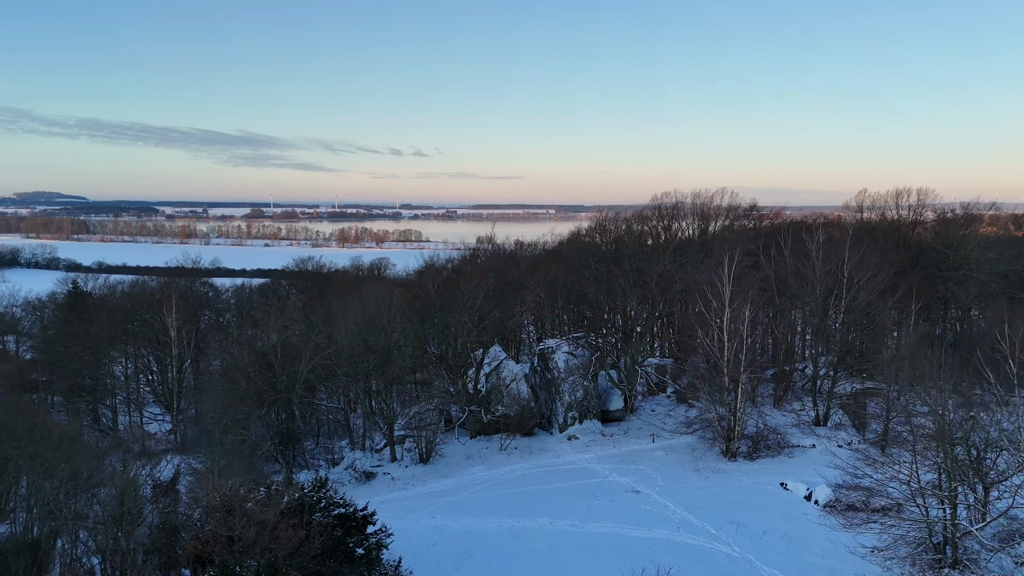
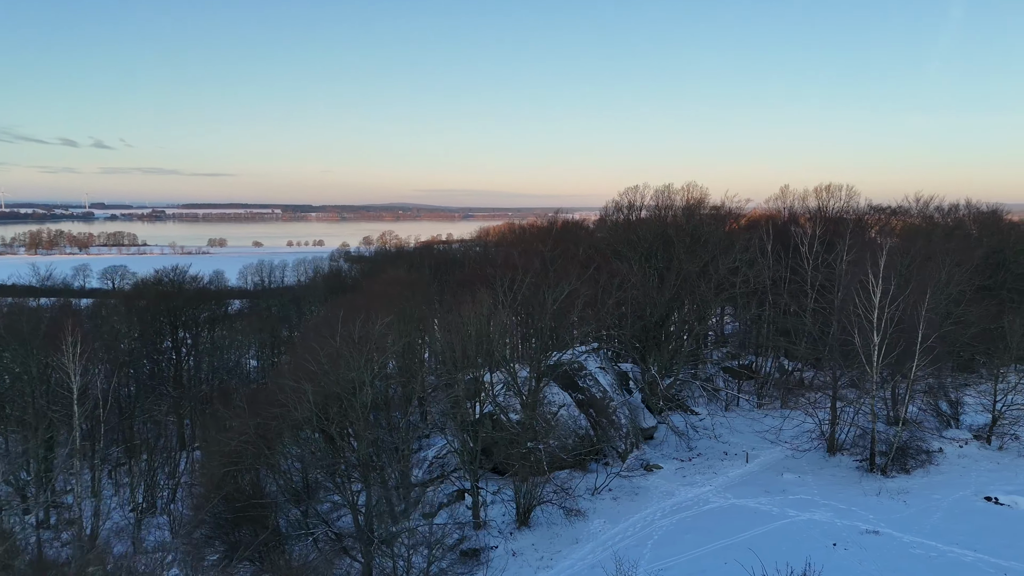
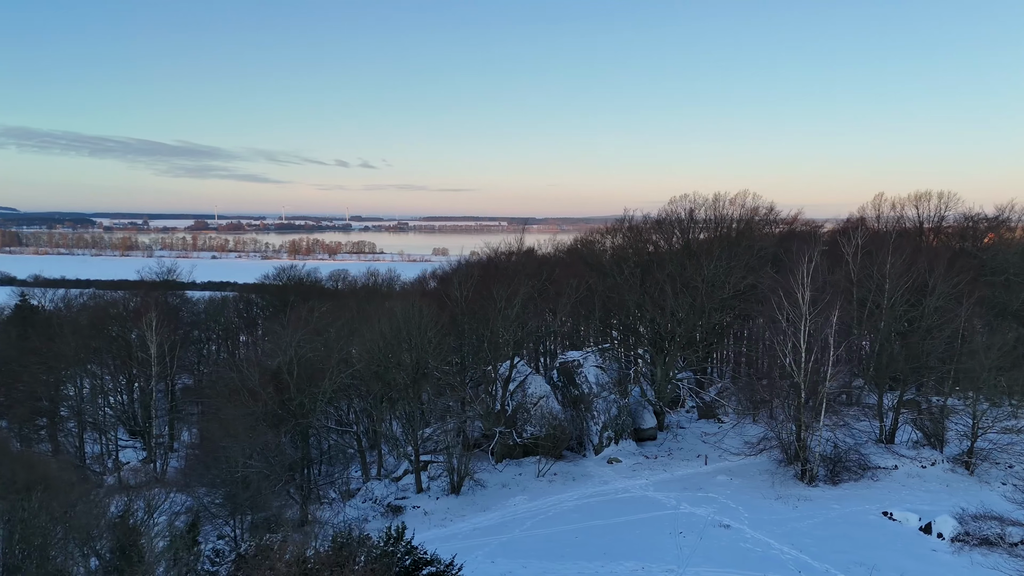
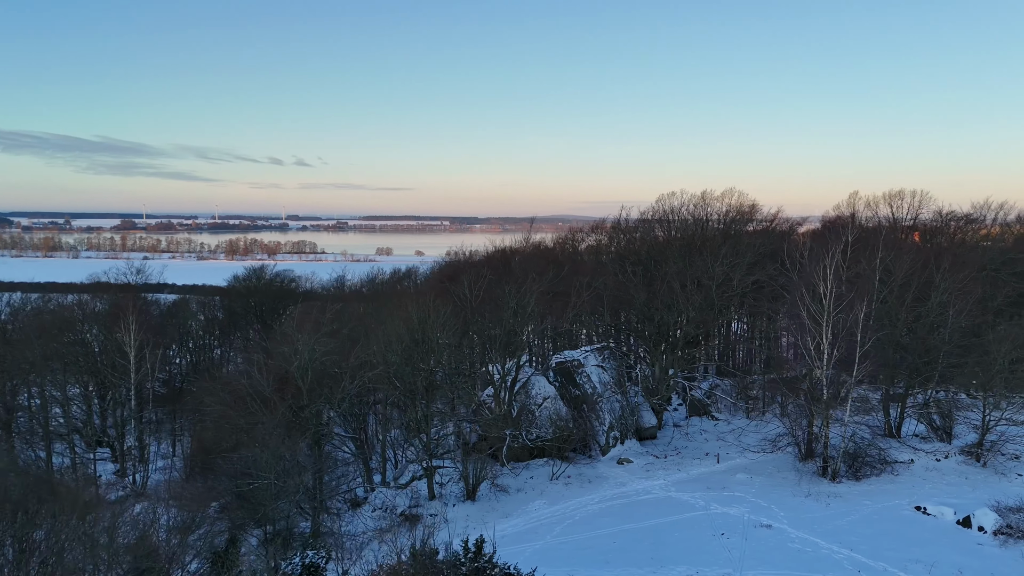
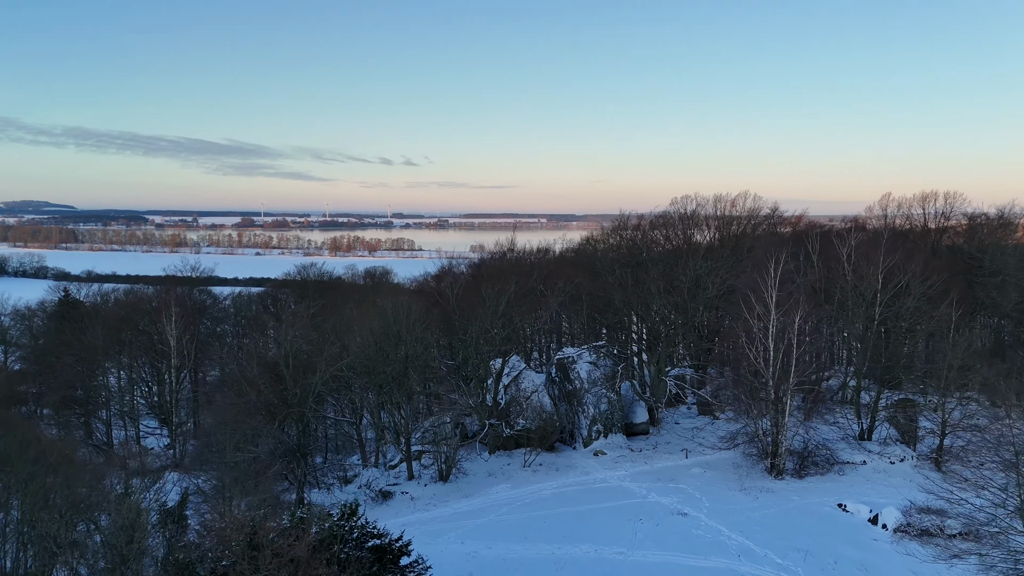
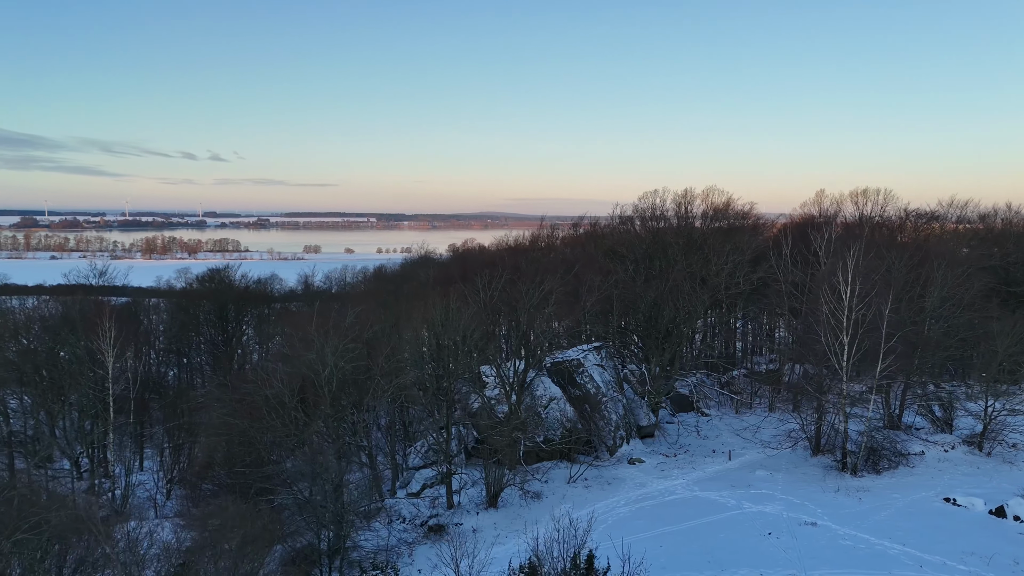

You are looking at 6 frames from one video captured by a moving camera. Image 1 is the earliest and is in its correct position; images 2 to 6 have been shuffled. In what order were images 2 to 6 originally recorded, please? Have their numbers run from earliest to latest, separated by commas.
5, 3, 4, 6, 2
